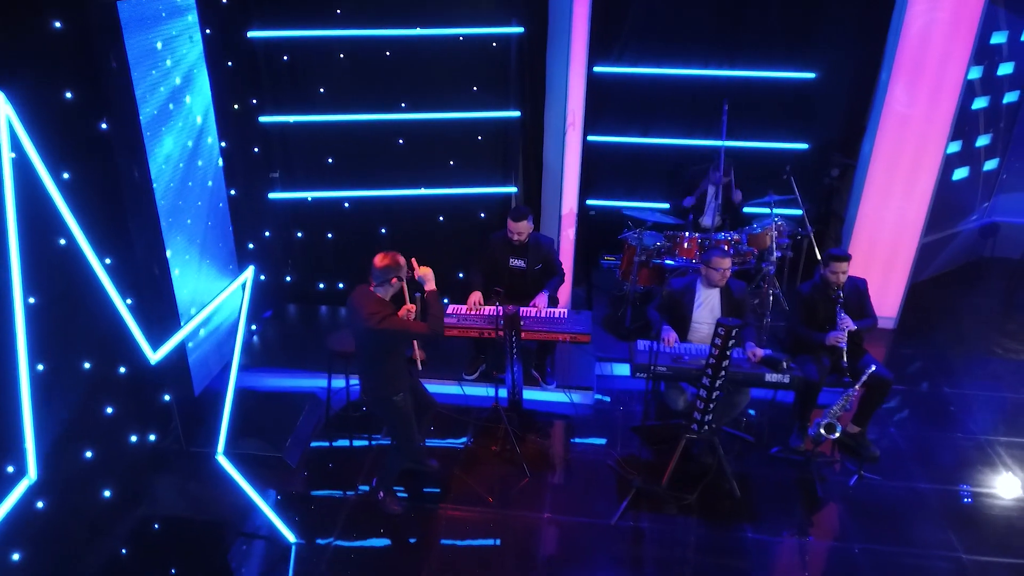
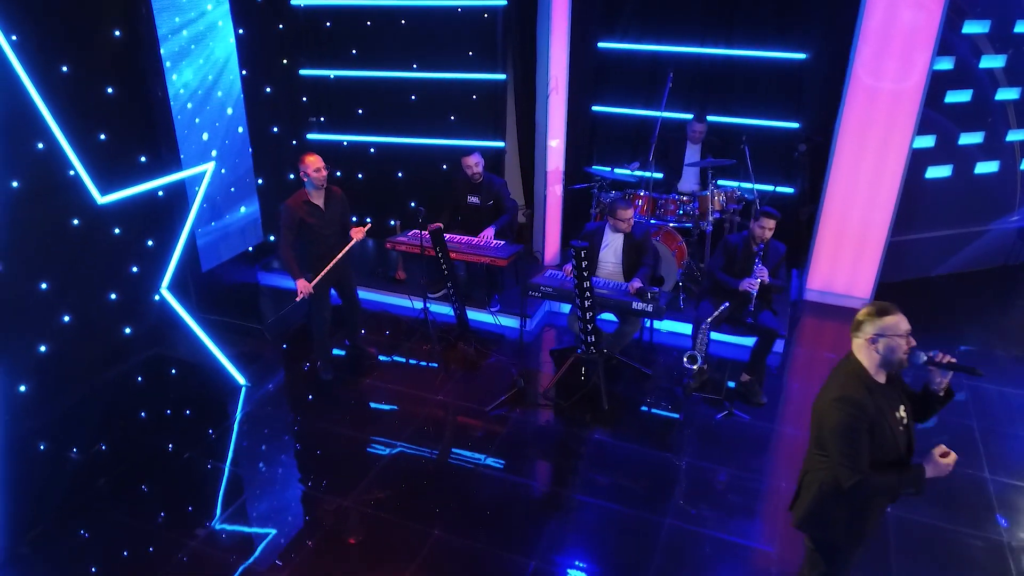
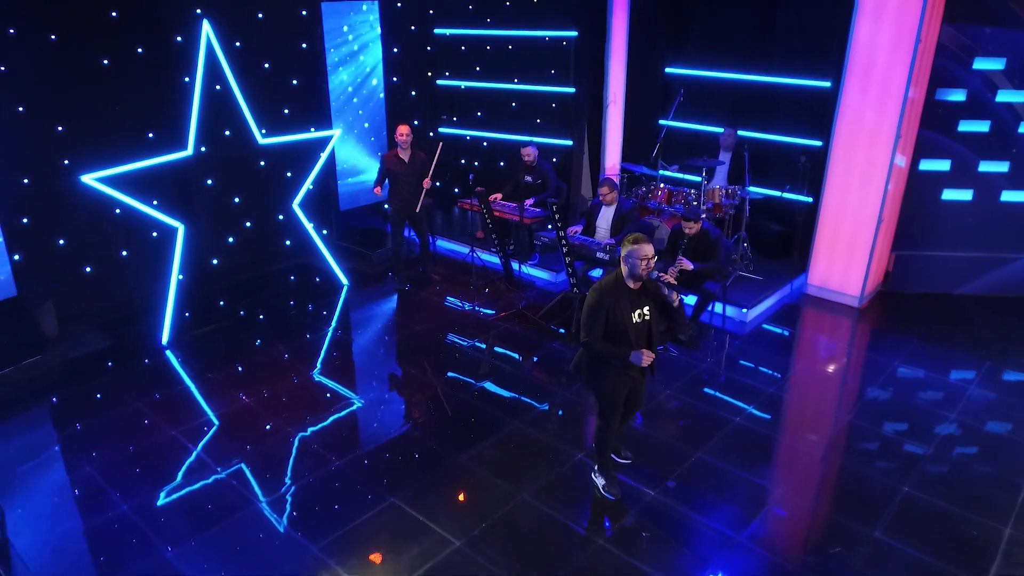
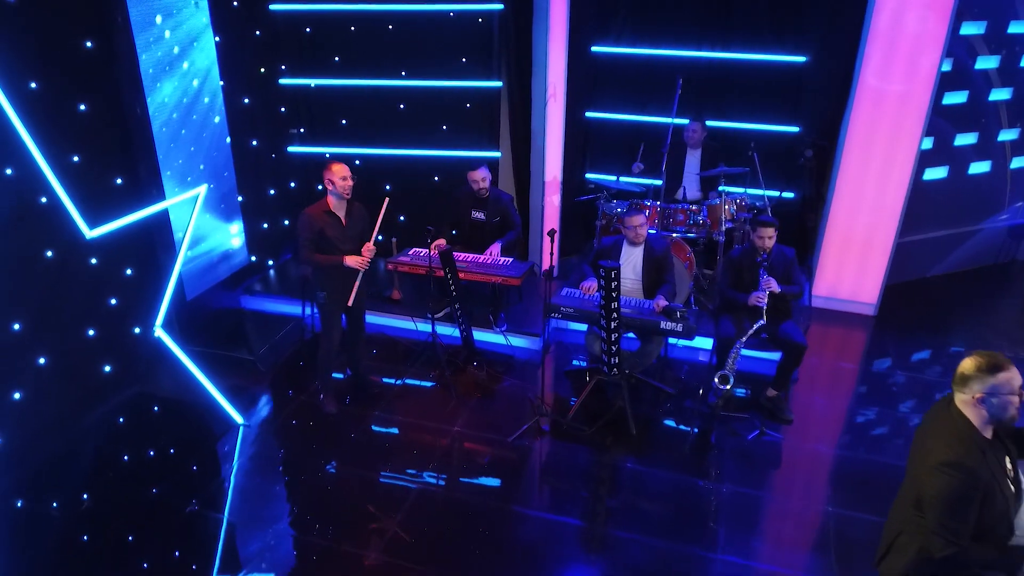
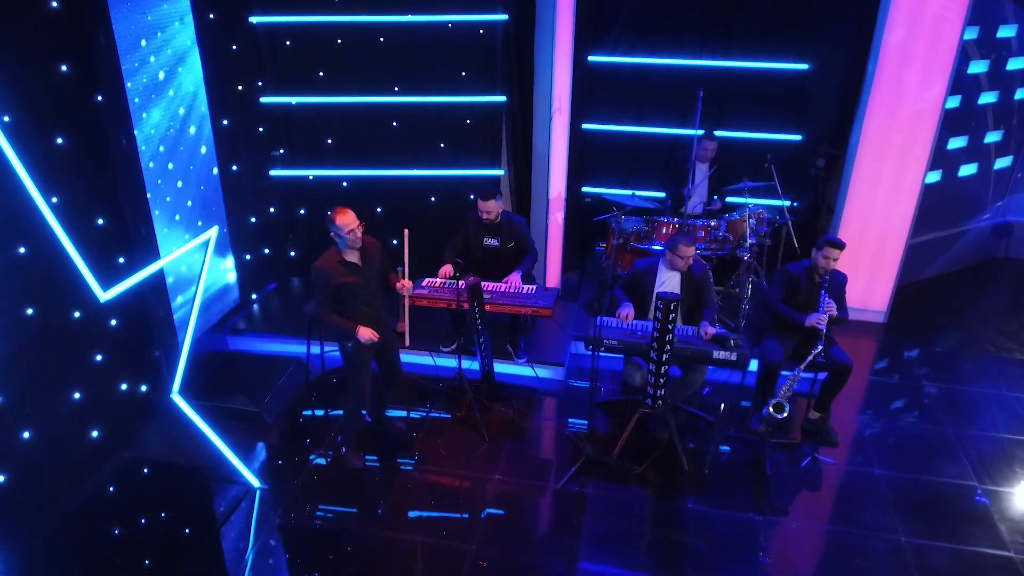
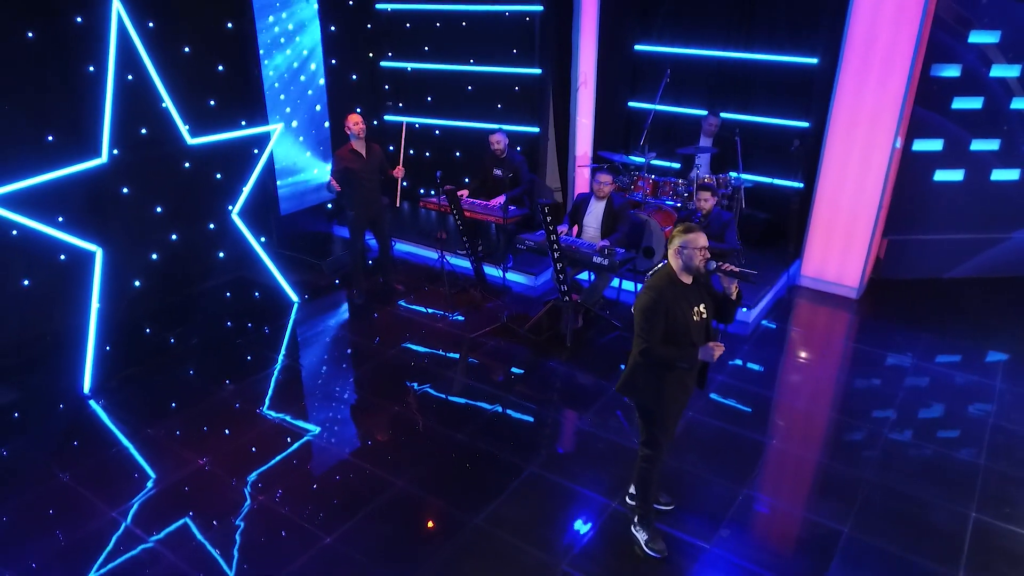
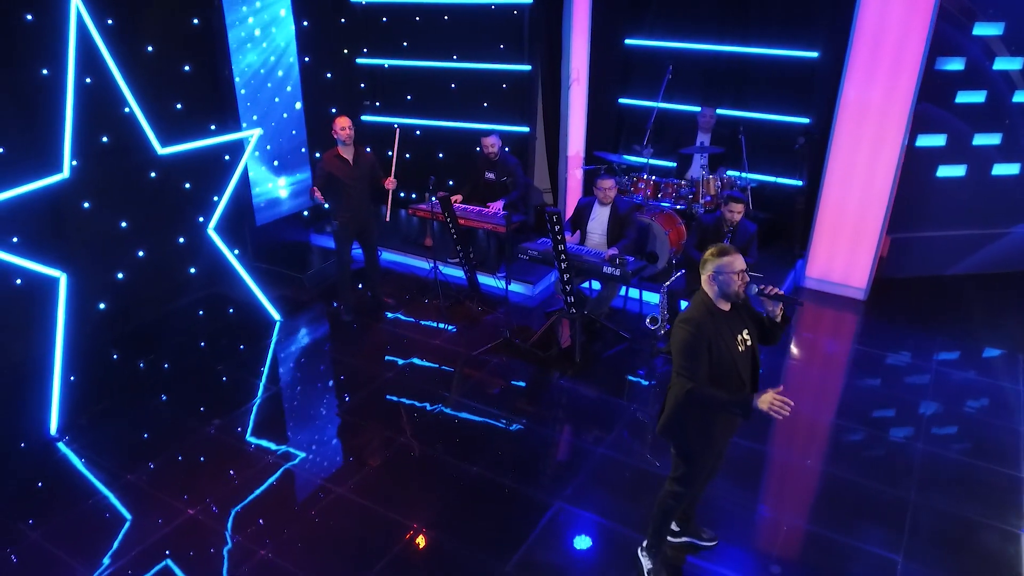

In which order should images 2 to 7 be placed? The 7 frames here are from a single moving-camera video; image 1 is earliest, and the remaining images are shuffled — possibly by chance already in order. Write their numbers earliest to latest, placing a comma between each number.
5, 4, 2, 7, 6, 3
